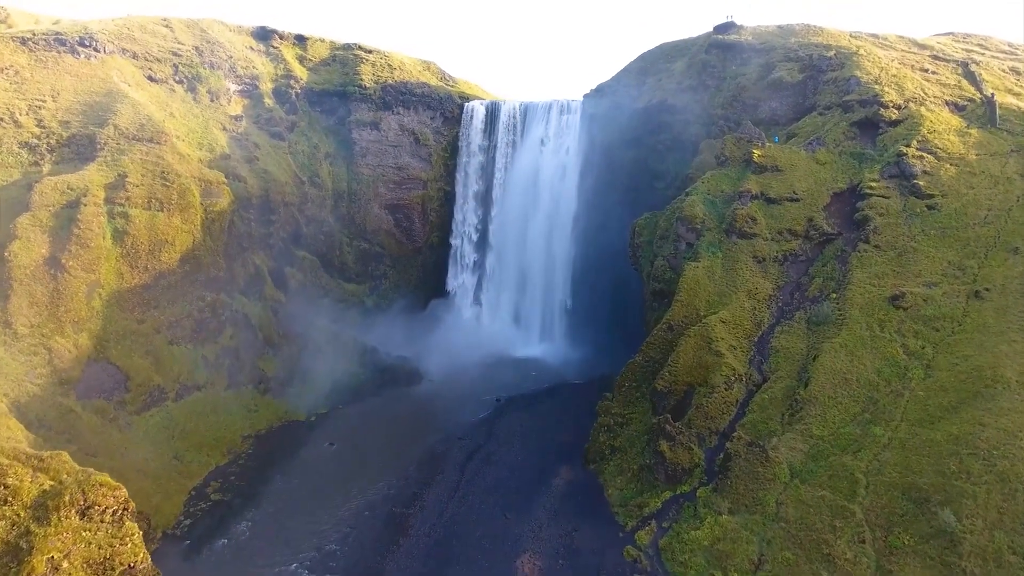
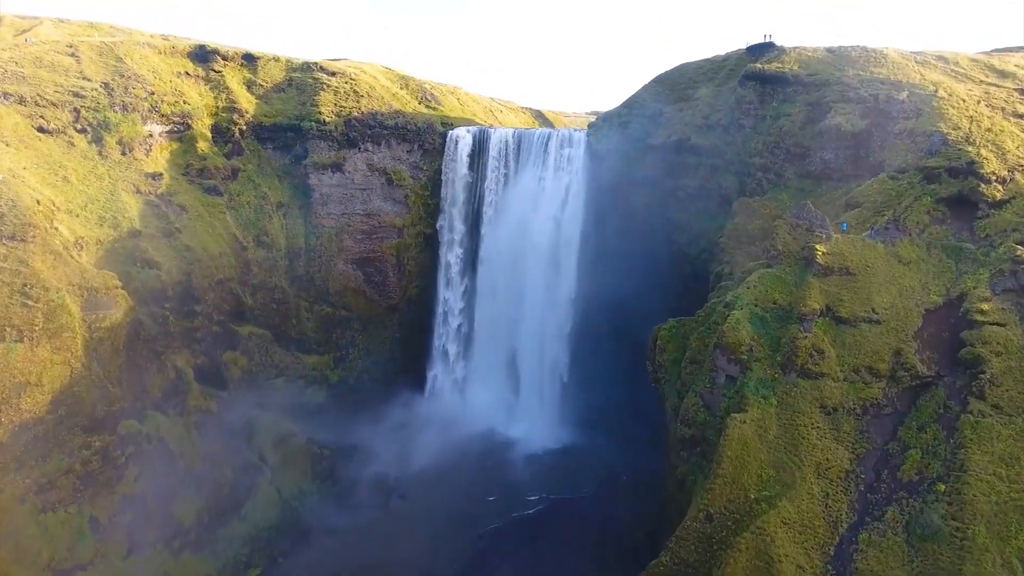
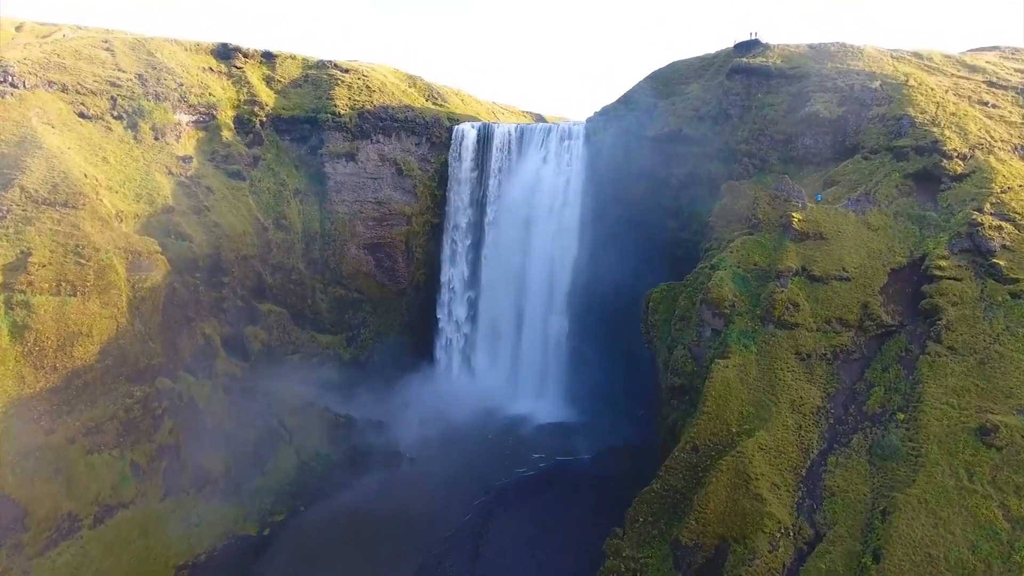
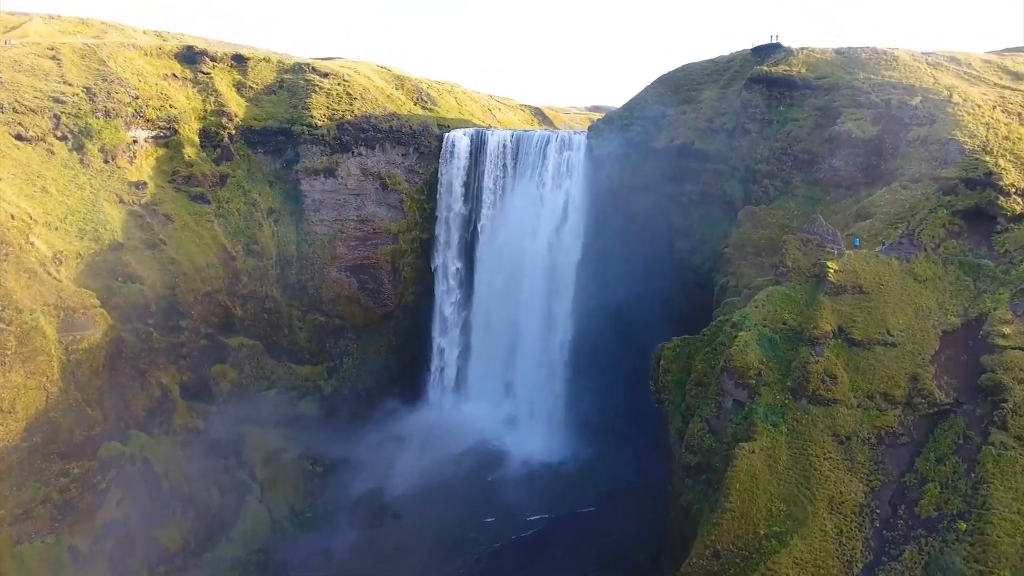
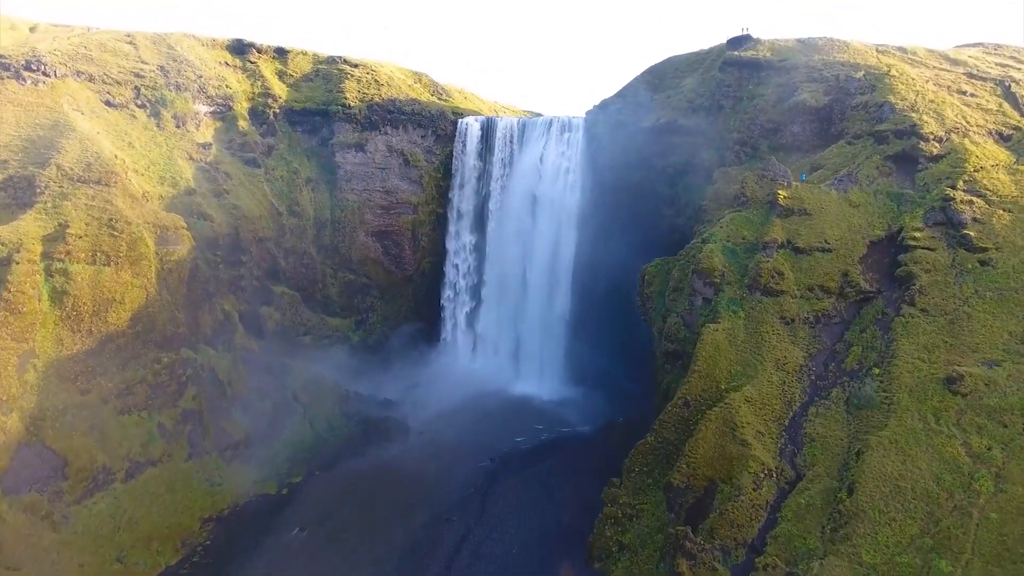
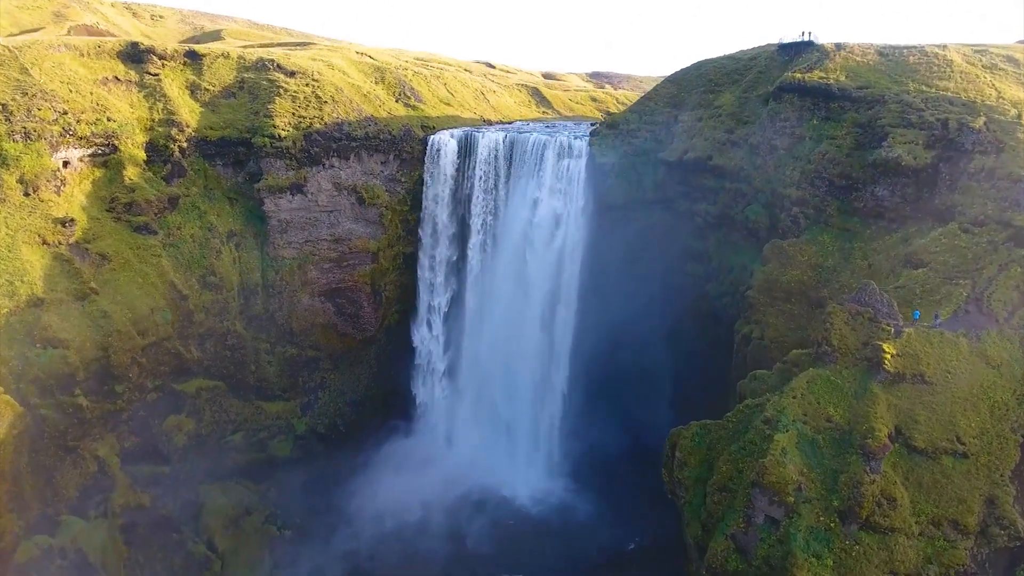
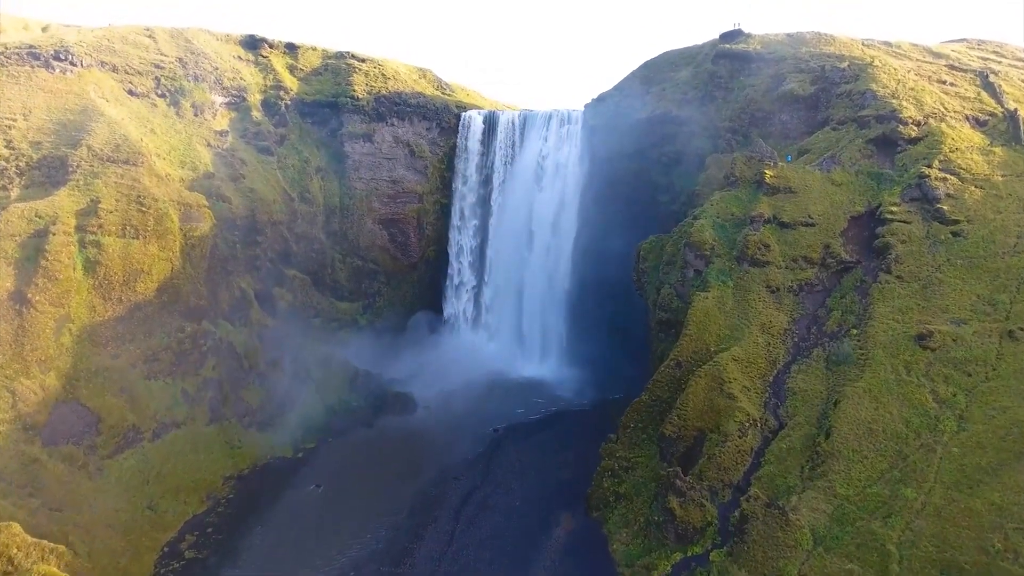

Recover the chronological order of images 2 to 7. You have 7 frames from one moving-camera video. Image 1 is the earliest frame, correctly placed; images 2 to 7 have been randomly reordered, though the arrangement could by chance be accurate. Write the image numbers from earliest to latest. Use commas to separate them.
7, 5, 3, 2, 4, 6
